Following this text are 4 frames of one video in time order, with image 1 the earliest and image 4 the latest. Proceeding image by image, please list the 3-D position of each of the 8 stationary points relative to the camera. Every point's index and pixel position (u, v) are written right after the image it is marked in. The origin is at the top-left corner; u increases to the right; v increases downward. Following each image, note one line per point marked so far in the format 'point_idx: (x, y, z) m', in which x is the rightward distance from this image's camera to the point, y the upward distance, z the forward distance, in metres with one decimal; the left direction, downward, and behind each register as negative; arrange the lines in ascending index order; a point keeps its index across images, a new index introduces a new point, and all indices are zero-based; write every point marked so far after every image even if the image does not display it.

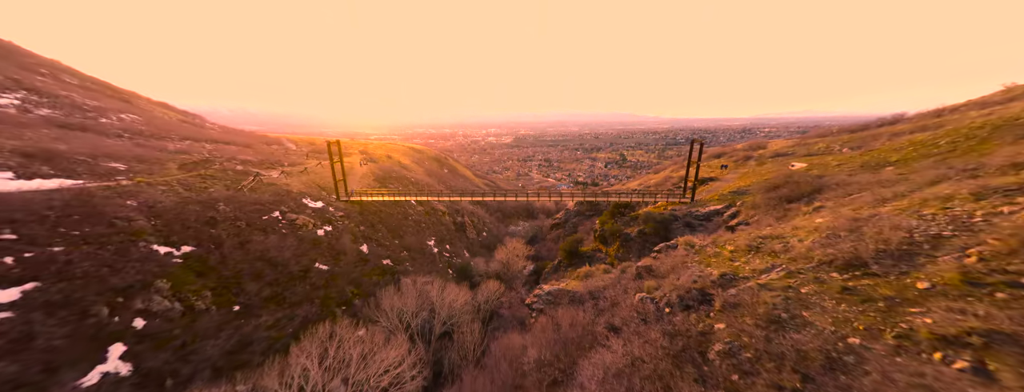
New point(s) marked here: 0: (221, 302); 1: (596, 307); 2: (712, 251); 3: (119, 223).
0: (-17.8, -6.5, +19.3) m
1: (+5.0, -6.7, +18.8) m
2: (+12.0, -3.3, +18.7) m
3: (-23.9, -1.7, +19.1) m
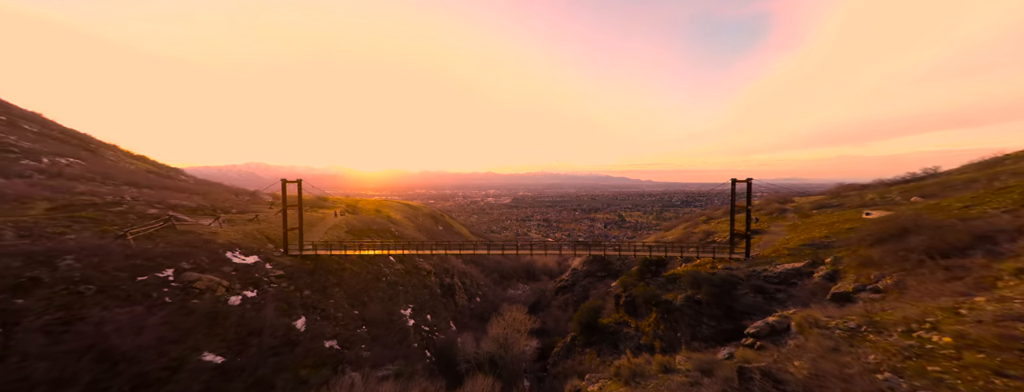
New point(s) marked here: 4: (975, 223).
0: (-17.8, -7.8, +9.5) m
1: (+5.1, -7.9, +9.2) m
2: (+12.0, -4.6, +9.7) m
3: (-23.9, -3.0, +10.3) m
4: (+24.2, -1.4, +16.4) m
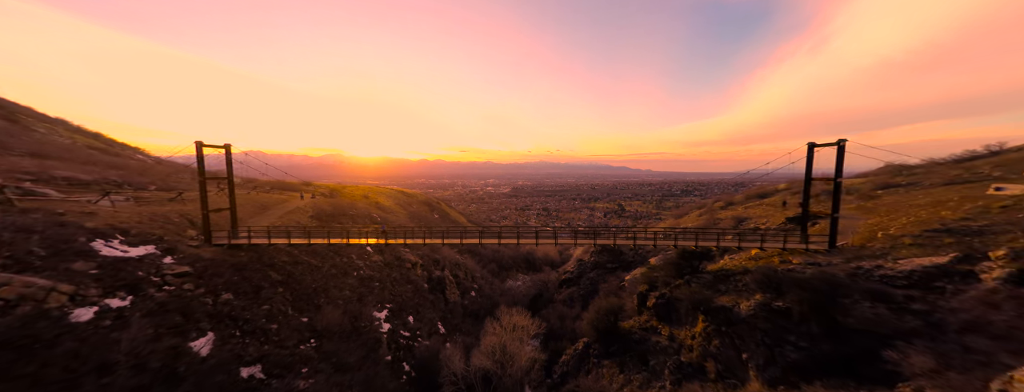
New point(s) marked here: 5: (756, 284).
0: (-17.8, -6.3, +2.0) m
1: (+5.1, -6.5, +1.7) m
2: (+12.1, -3.1, +2.2) m
3: (-23.8, -1.5, +2.6) m
4: (+24.3, +0.3, +8.9) m
5: (+14.7, -5.3, +19.1) m
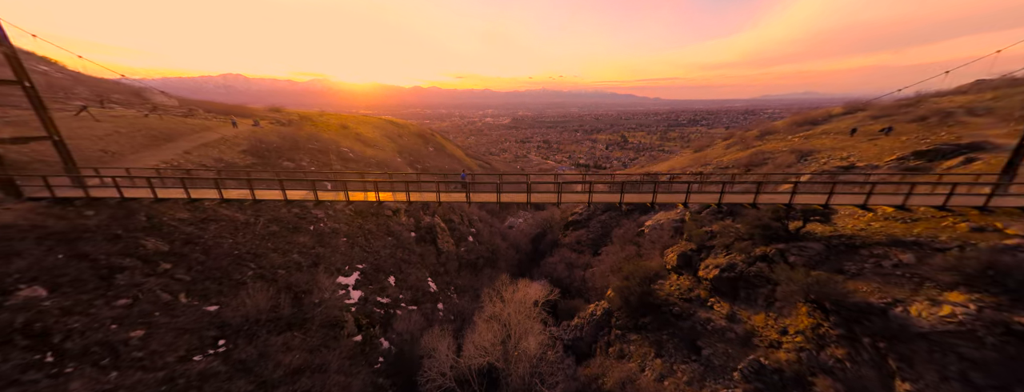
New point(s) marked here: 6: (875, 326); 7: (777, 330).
0: (-17.3, -7.3, -5.6) m
1: (+5.6, -7.5, -5.8) m
2: (+12.5, -4.2, -6.1) m
3: (-23.4, -2.4, -6.1) m
4: (+24.7, +0.5, -0.3) m
5: (+15.2, -2.7, +10.9) m
6: (+14.0, -5.0, +12.4) m
7: (+13.3, -6.8, +15.8) m
